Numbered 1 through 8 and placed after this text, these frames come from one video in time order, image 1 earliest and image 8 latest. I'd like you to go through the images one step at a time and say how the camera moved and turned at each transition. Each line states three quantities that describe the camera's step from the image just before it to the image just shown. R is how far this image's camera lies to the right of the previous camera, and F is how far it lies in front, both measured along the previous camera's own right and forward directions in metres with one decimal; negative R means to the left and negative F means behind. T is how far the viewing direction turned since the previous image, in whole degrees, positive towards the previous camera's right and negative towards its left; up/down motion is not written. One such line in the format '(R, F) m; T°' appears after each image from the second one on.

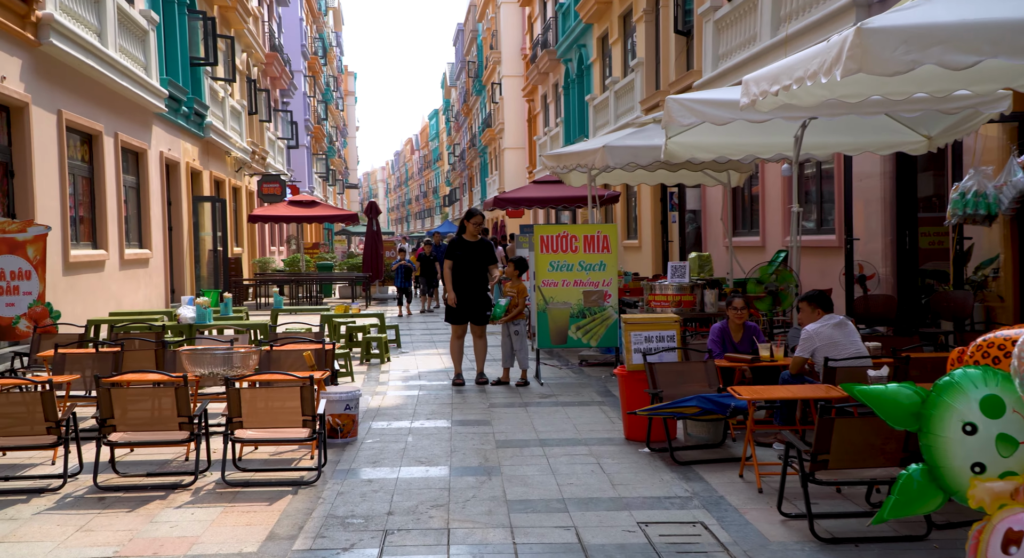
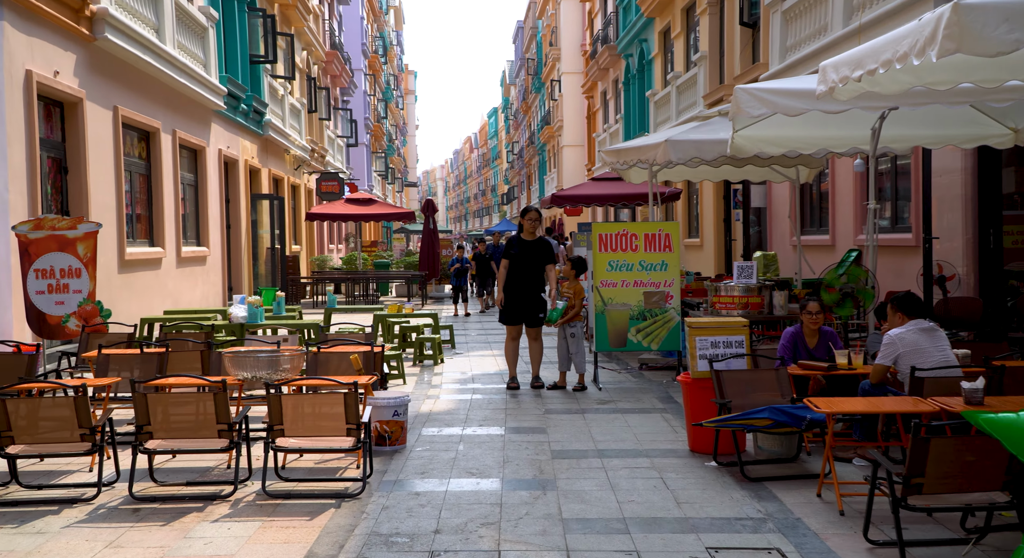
(0.0, +0.4) m; -3°
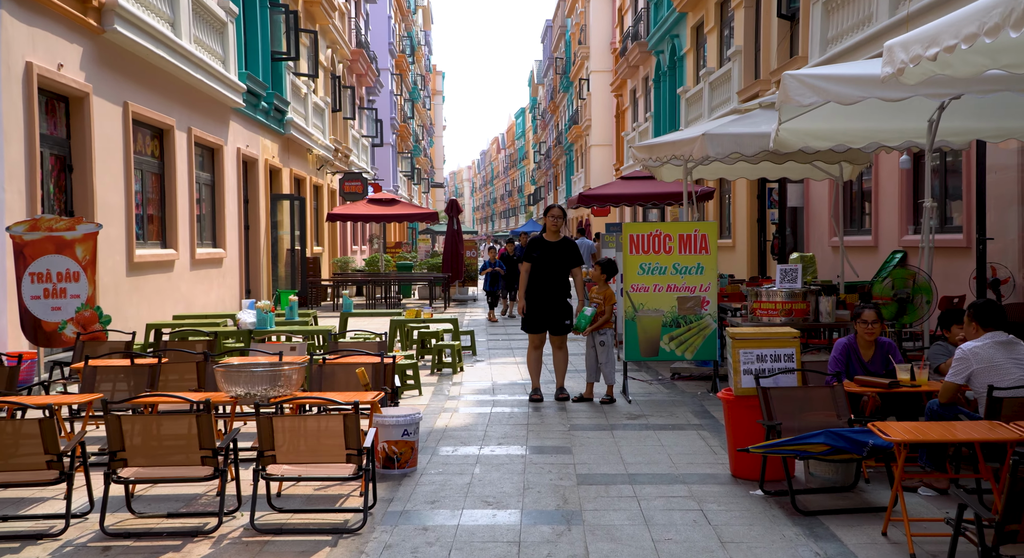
(0.0, +0.7) m; -2°
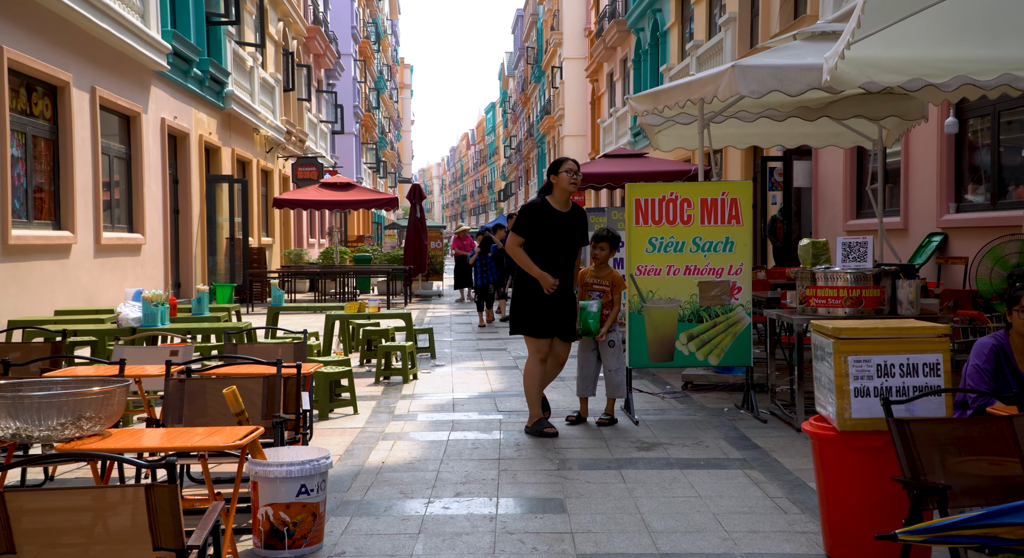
(0.0, +2.6) m; +2°
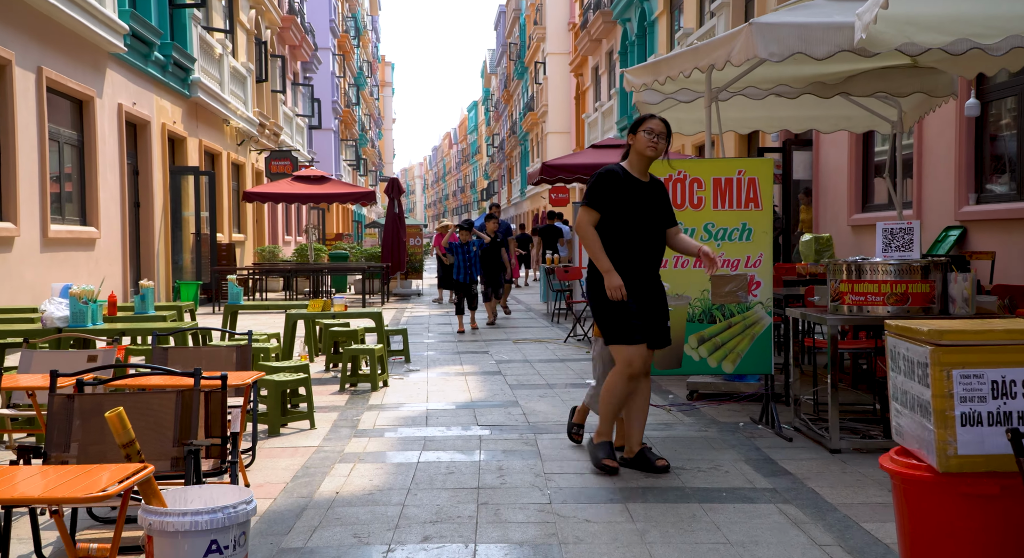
(0.0, +1.1) m; +1°
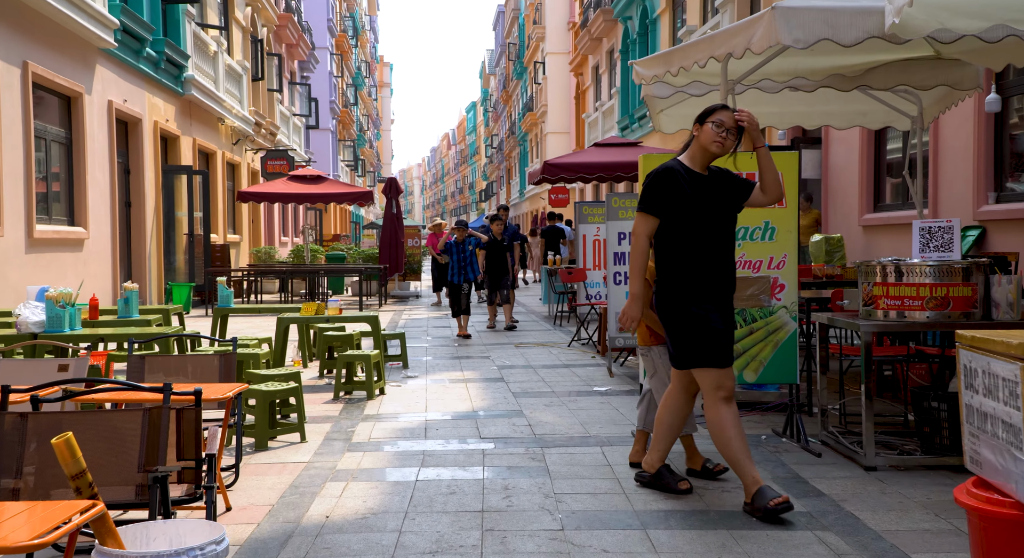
(0.0, +0.5) m; 0°
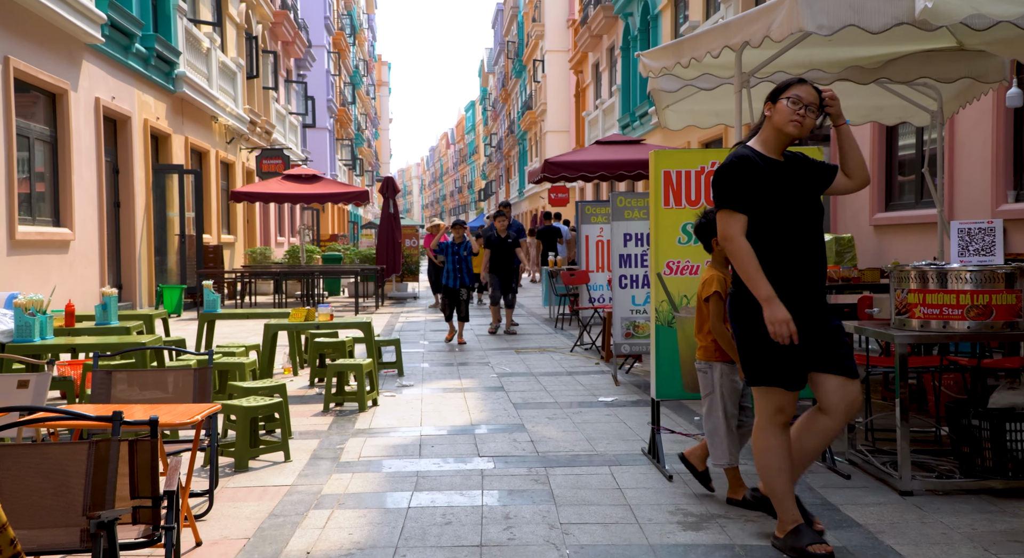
(0.0, +0.5) m; 0°
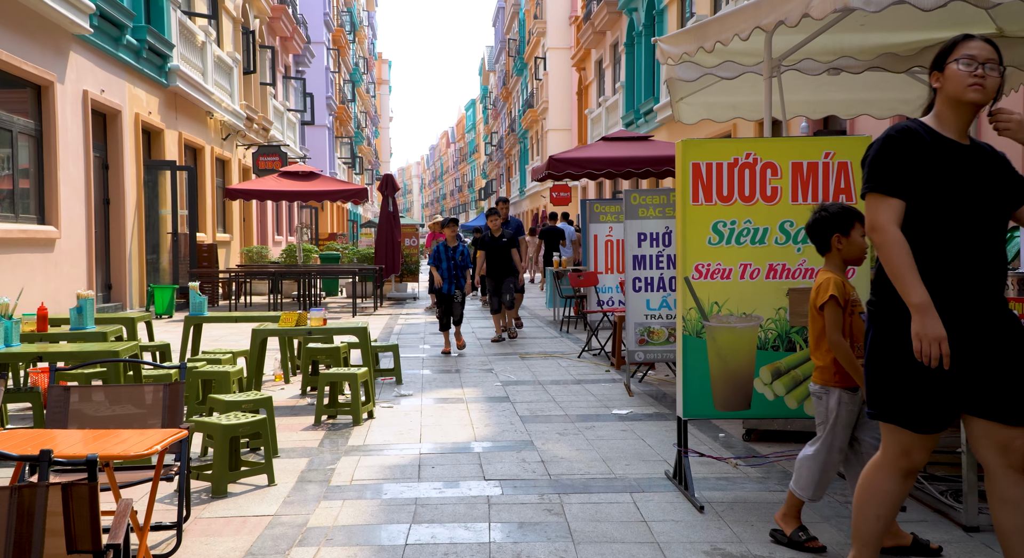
(-0.1, +0.6) m; 0°
